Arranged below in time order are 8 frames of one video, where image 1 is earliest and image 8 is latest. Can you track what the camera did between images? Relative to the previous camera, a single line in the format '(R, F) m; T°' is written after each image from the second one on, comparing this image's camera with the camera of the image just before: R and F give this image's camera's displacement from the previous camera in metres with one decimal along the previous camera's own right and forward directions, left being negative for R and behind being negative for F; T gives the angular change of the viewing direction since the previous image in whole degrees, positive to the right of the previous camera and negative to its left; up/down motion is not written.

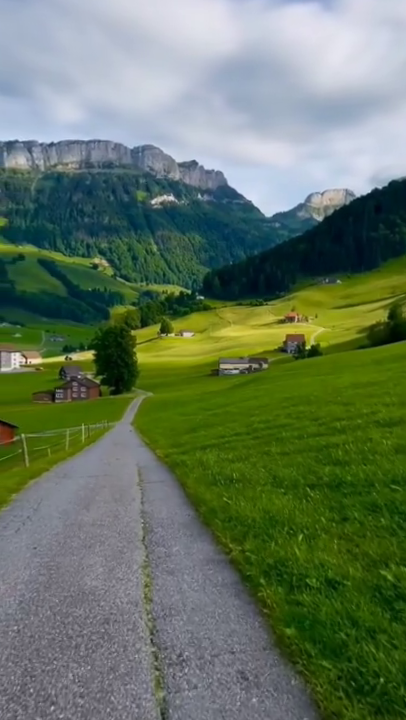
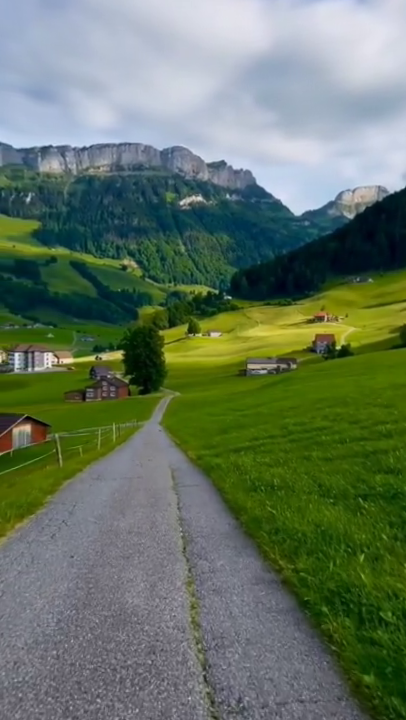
(-0.1, +0.3) m; -3°
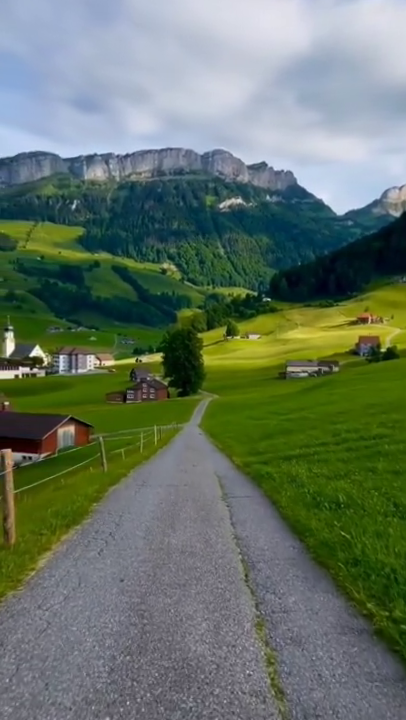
(-0.2, +0.5) m; -5°
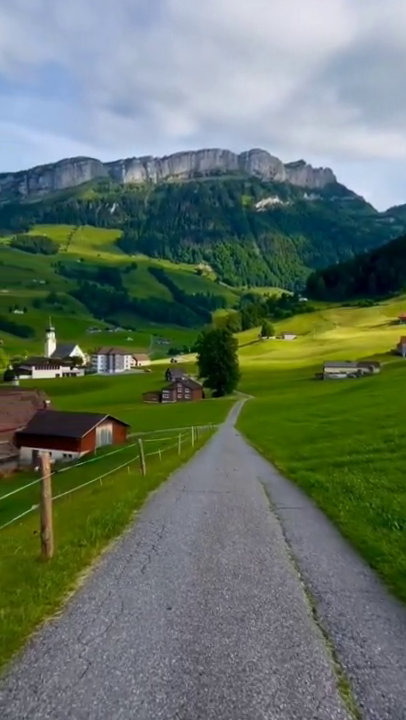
(-0.2, +0.5) m; -4°
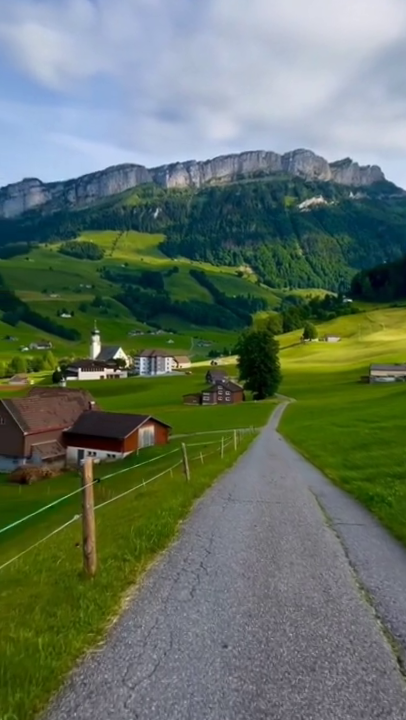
(-0.1, +0.5) m; -5°
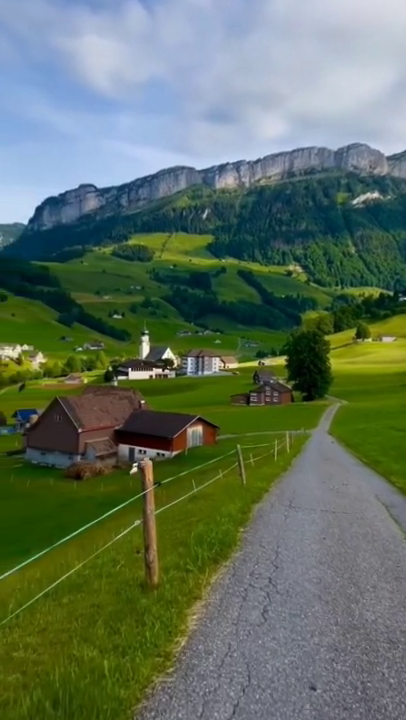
(-0.2, +0.4) m; -6°
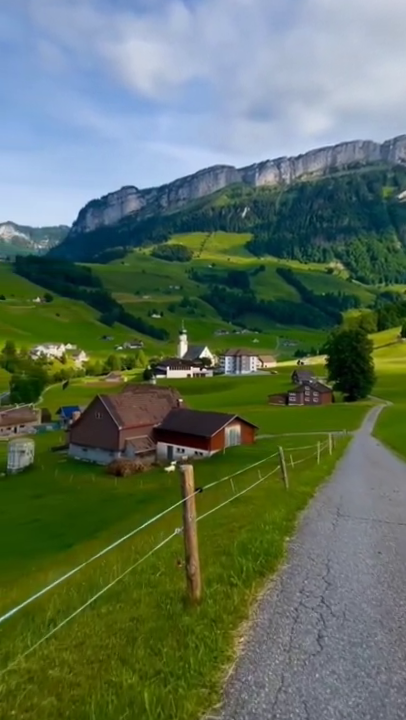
(-0.1, +0.3) m; -5°
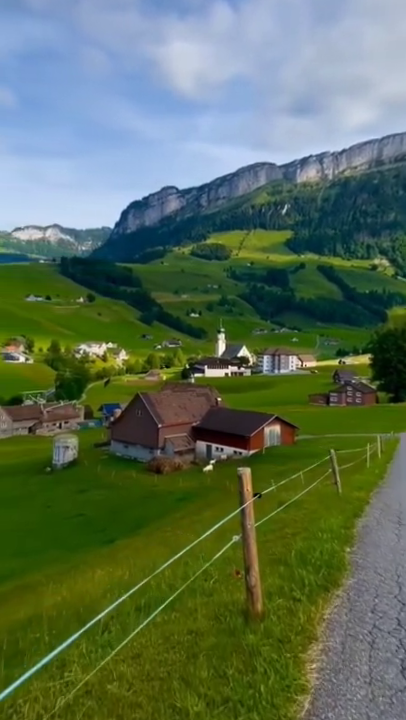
(-0.2, +0.3) m; -5°
